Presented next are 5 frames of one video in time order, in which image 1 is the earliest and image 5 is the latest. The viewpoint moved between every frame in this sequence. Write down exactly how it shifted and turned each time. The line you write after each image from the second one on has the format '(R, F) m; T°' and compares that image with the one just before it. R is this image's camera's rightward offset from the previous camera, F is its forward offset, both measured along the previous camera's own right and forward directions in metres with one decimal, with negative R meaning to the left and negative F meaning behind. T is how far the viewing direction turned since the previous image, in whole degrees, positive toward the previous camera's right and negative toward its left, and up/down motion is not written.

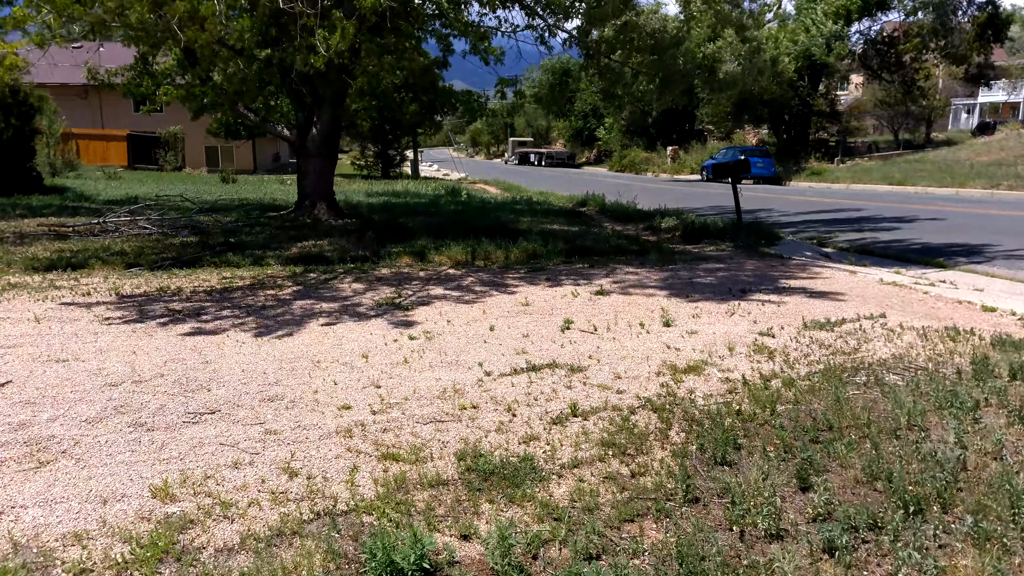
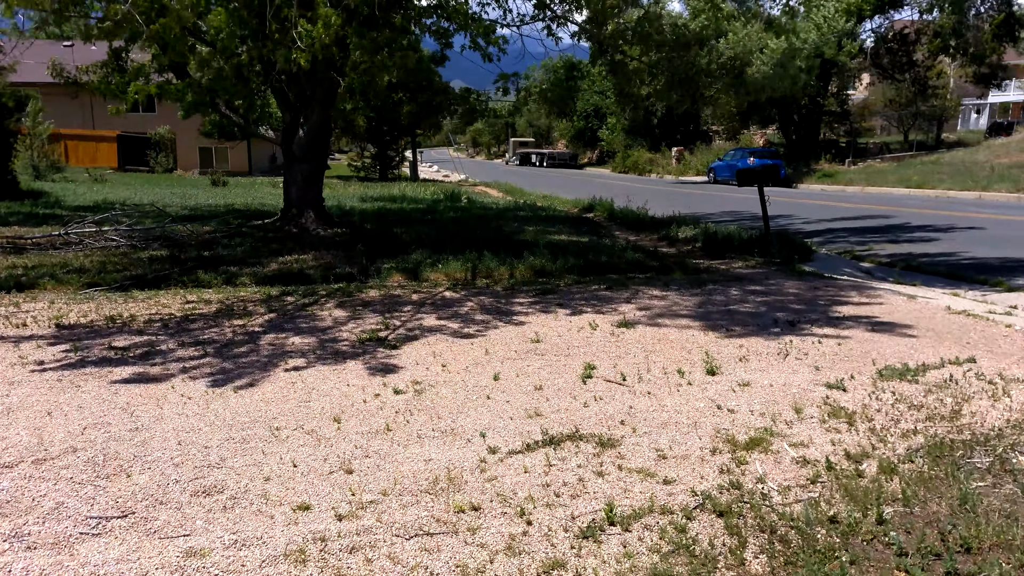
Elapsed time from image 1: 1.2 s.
(-0.1, +1.3) m; 0°
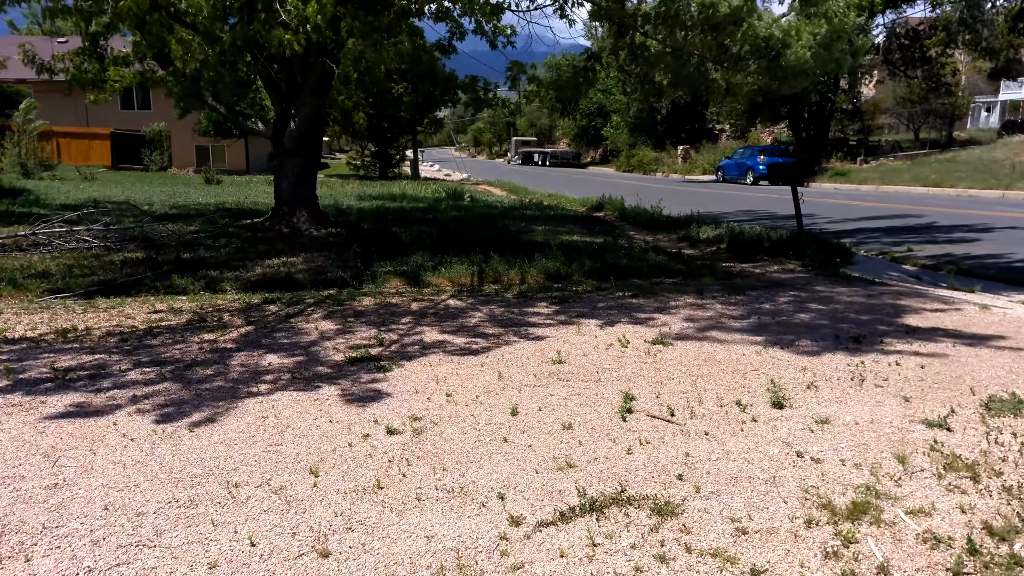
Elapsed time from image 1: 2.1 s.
(-0.2, +1.1) m; 0°
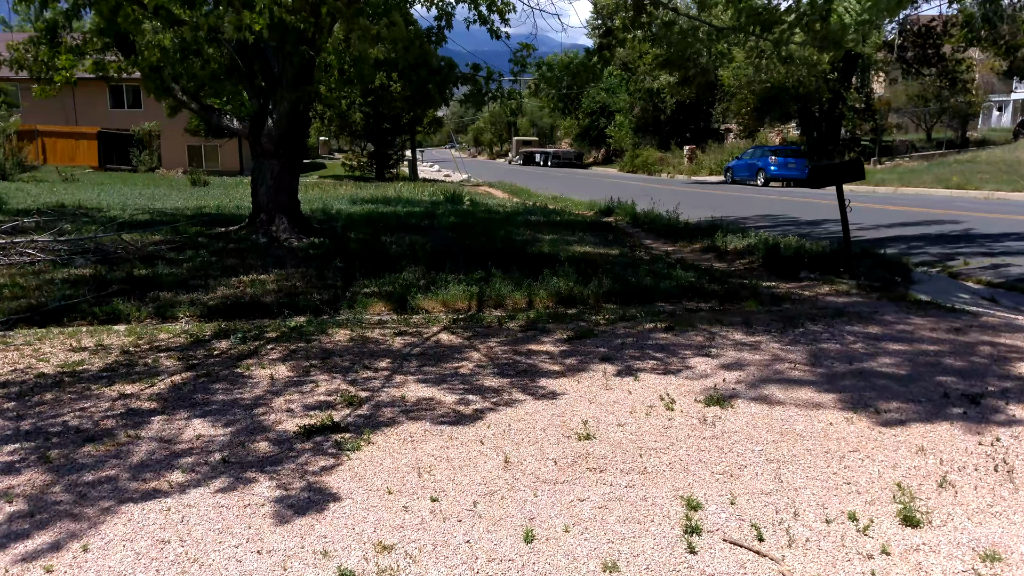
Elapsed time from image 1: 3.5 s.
(-0.1, +1.5) m; 0°
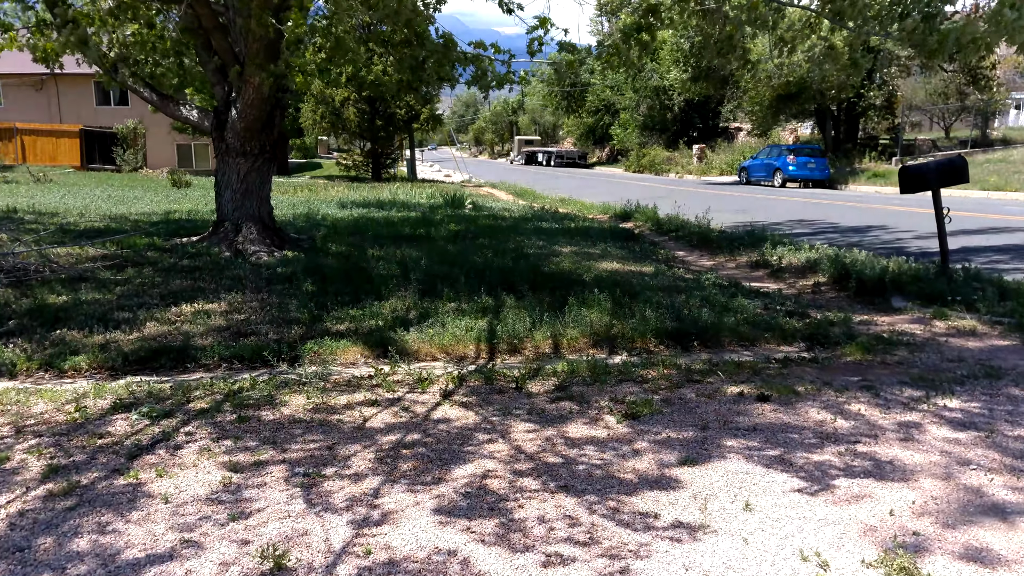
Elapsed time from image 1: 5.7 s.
(-0.2, +2.1) m; 0°
